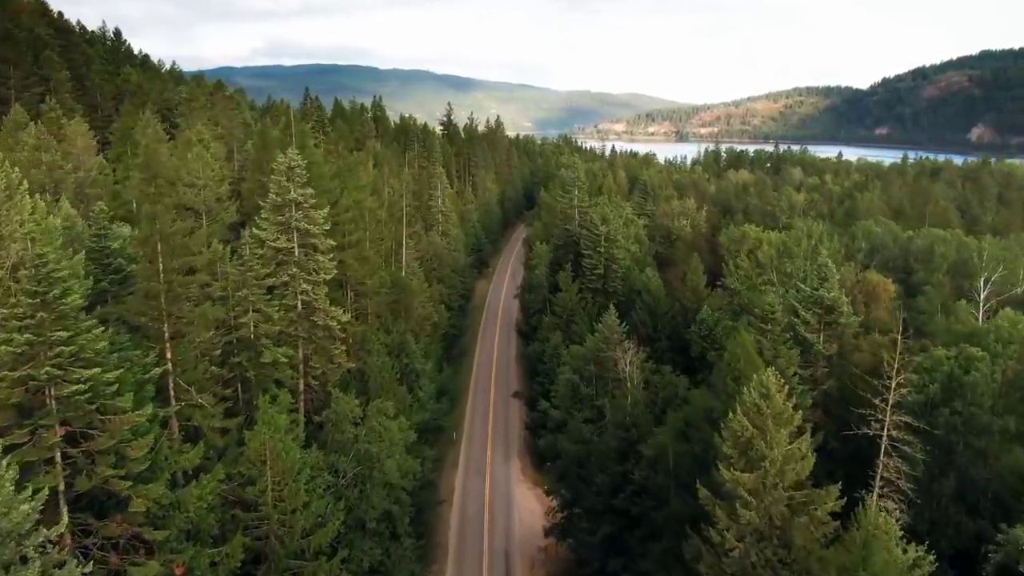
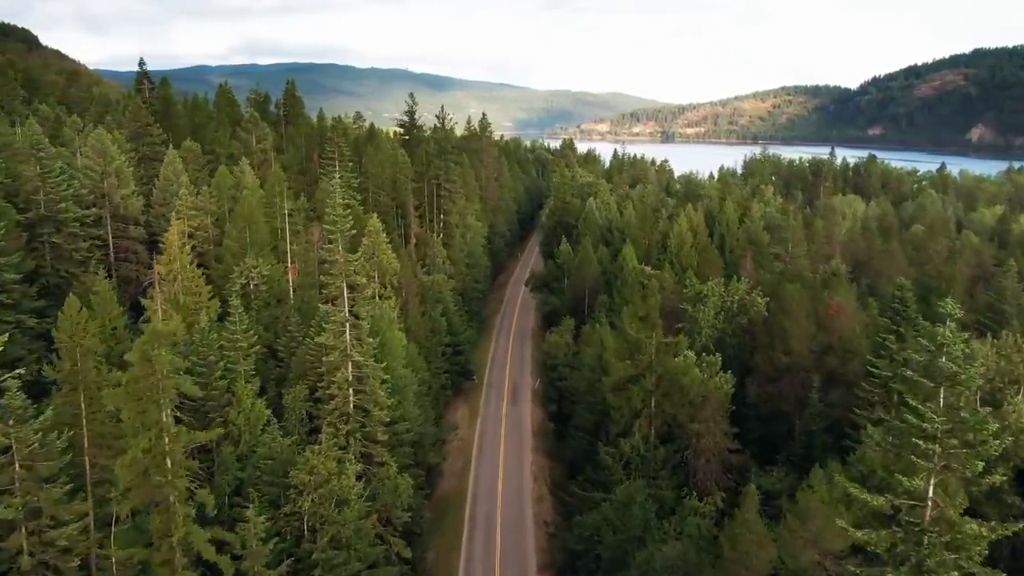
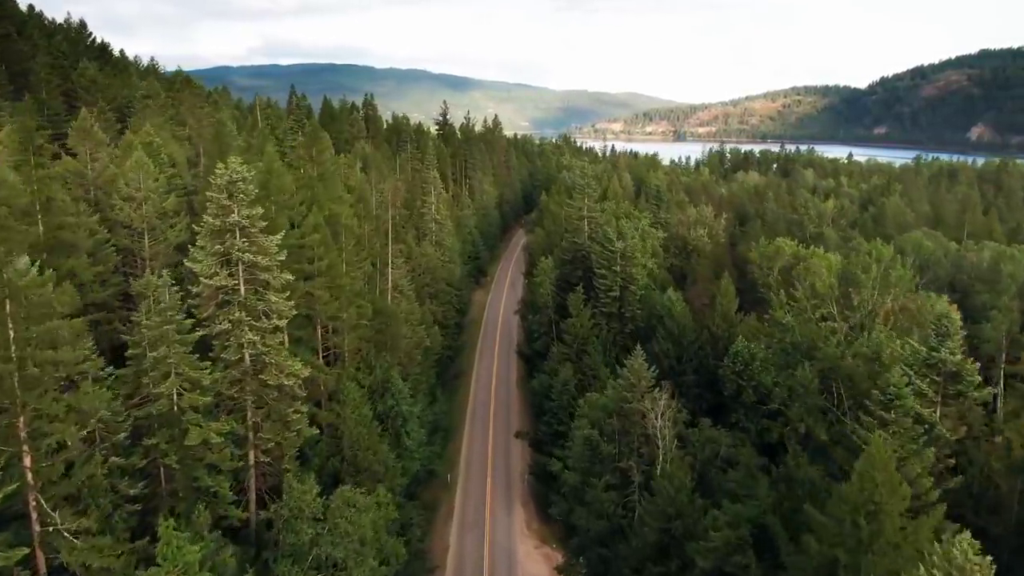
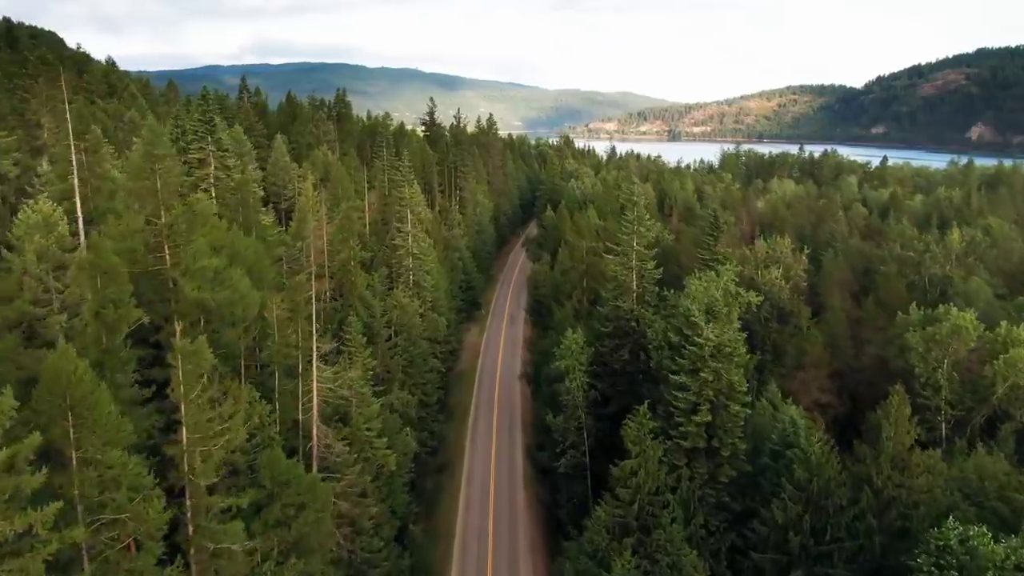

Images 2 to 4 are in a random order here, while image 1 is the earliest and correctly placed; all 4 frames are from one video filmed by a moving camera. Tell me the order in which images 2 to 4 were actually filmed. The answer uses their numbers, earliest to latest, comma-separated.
3, 4, 2
